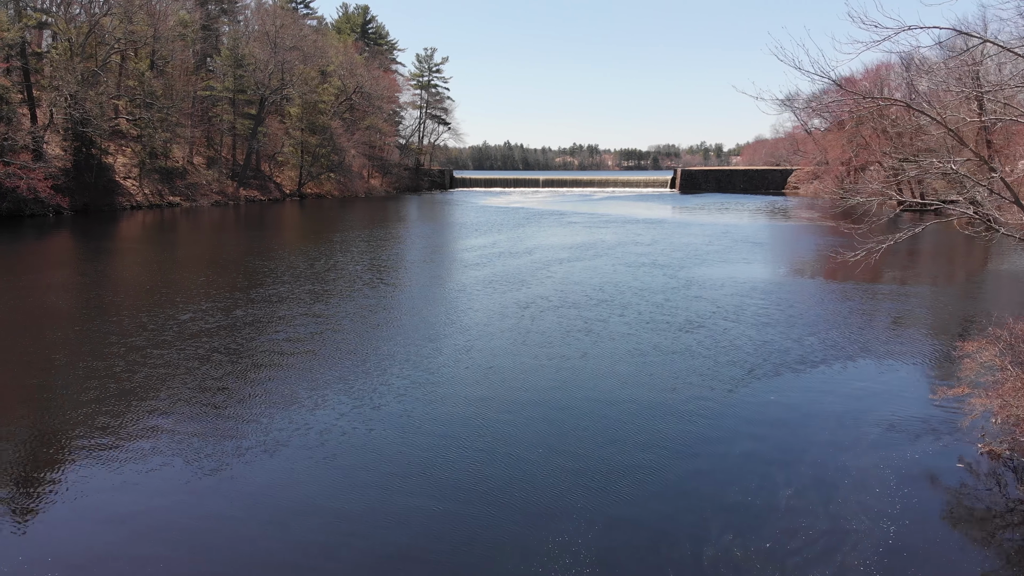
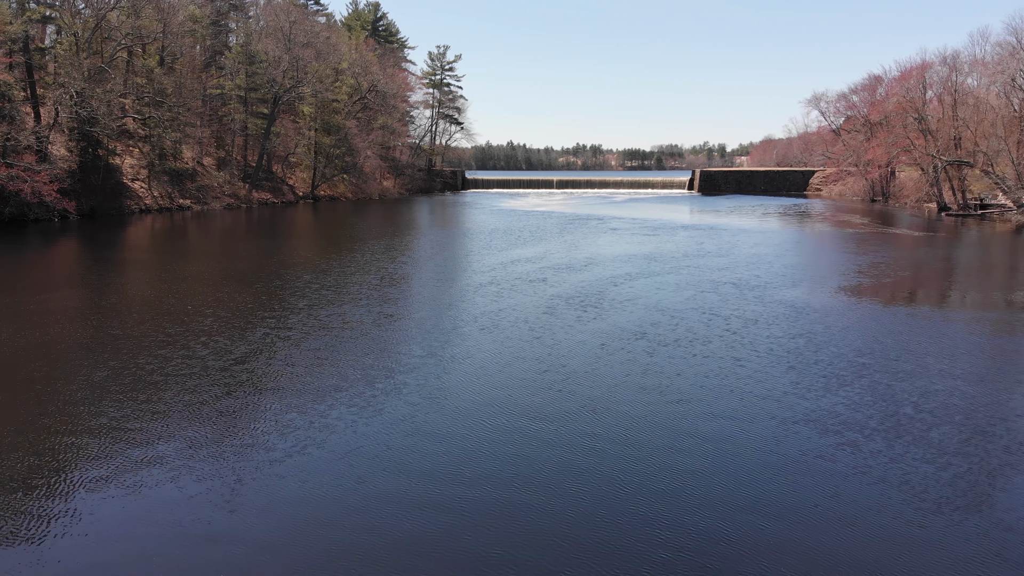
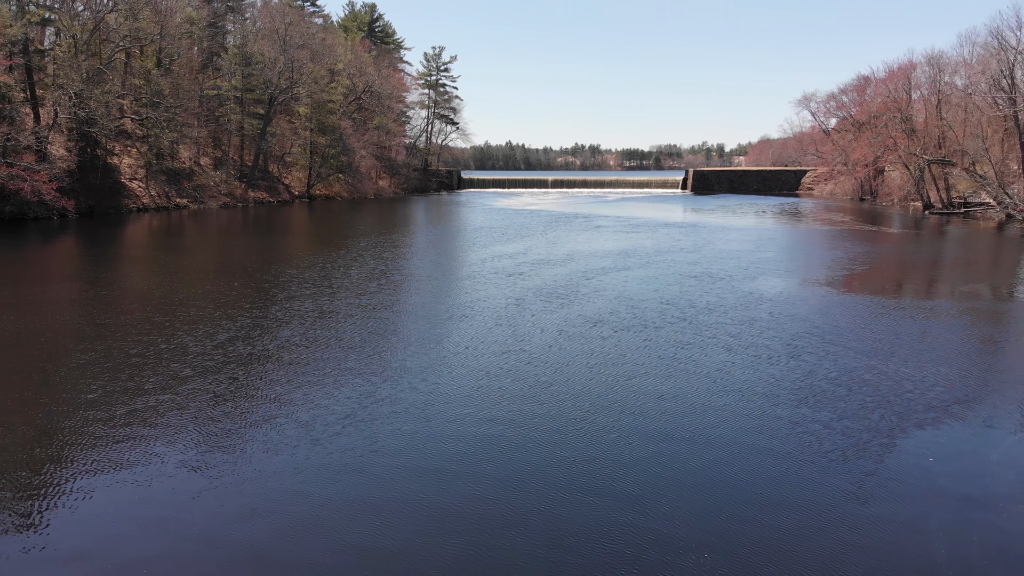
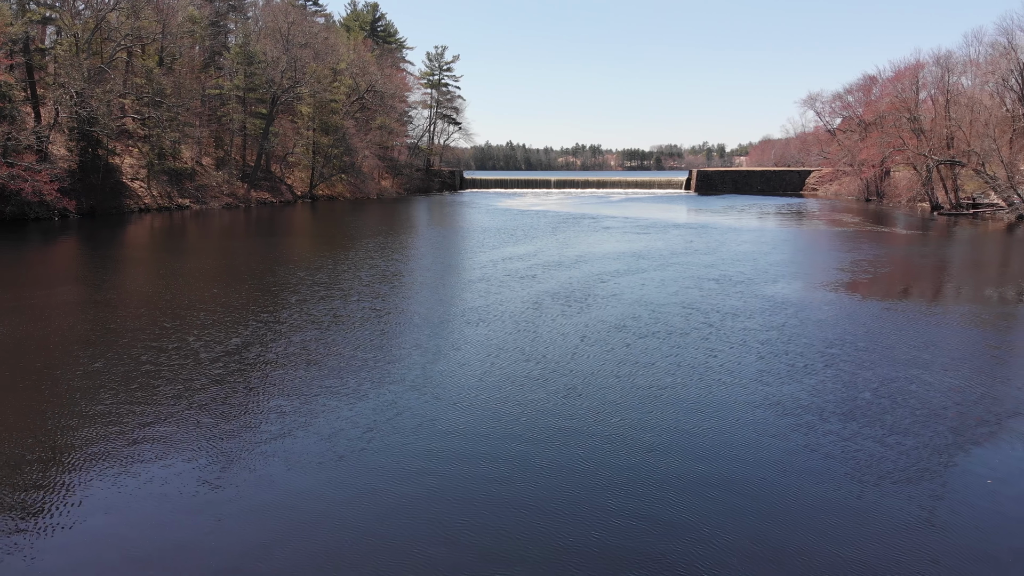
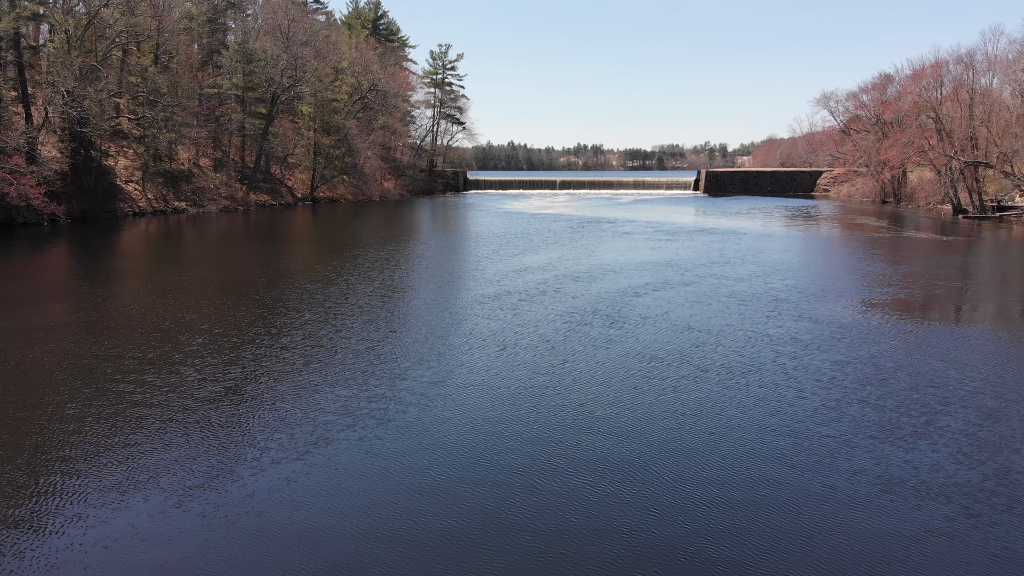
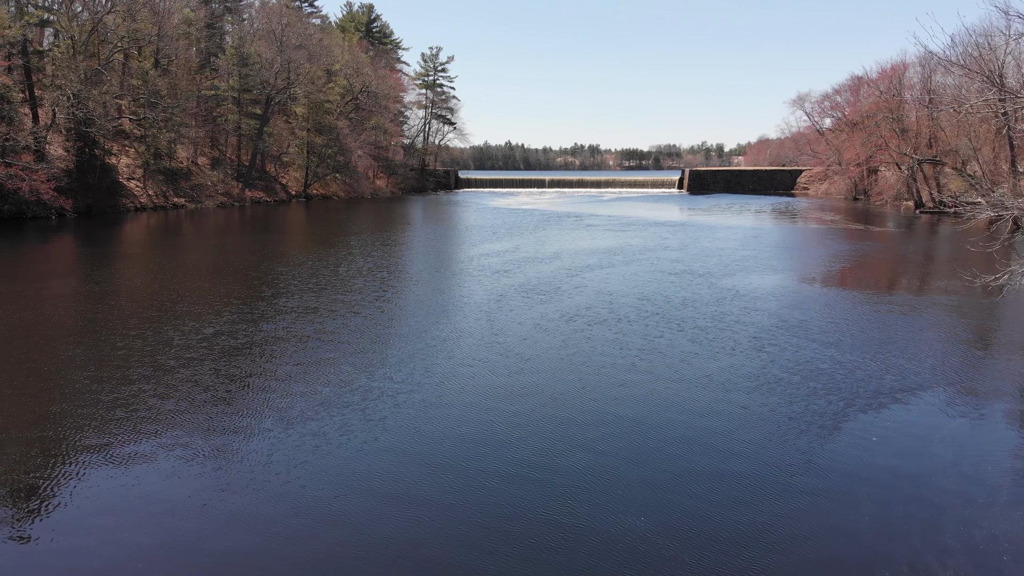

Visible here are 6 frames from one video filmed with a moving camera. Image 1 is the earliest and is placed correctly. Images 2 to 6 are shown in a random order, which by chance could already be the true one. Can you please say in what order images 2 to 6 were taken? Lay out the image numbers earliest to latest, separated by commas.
6, 3, 4, 2, 5
